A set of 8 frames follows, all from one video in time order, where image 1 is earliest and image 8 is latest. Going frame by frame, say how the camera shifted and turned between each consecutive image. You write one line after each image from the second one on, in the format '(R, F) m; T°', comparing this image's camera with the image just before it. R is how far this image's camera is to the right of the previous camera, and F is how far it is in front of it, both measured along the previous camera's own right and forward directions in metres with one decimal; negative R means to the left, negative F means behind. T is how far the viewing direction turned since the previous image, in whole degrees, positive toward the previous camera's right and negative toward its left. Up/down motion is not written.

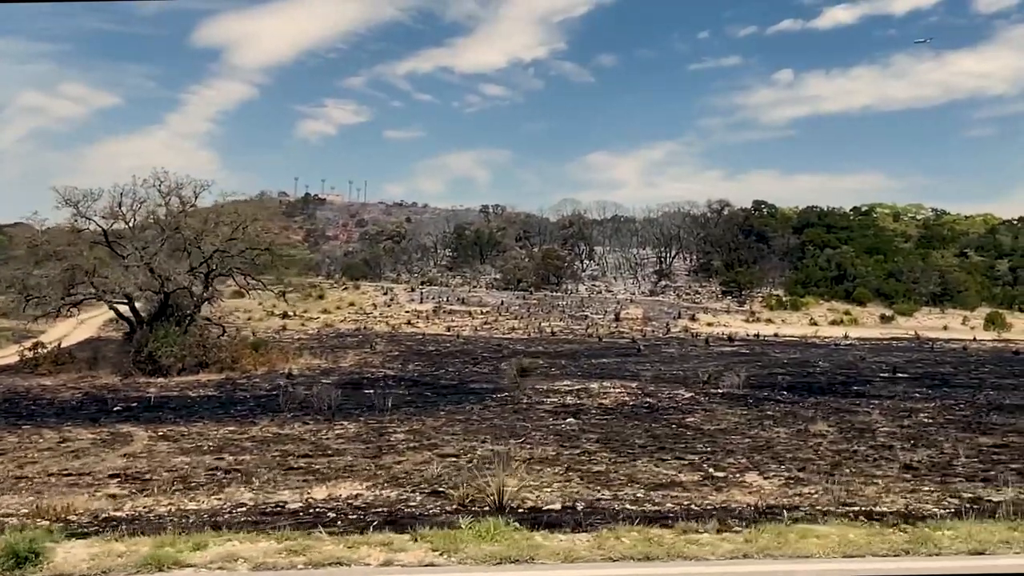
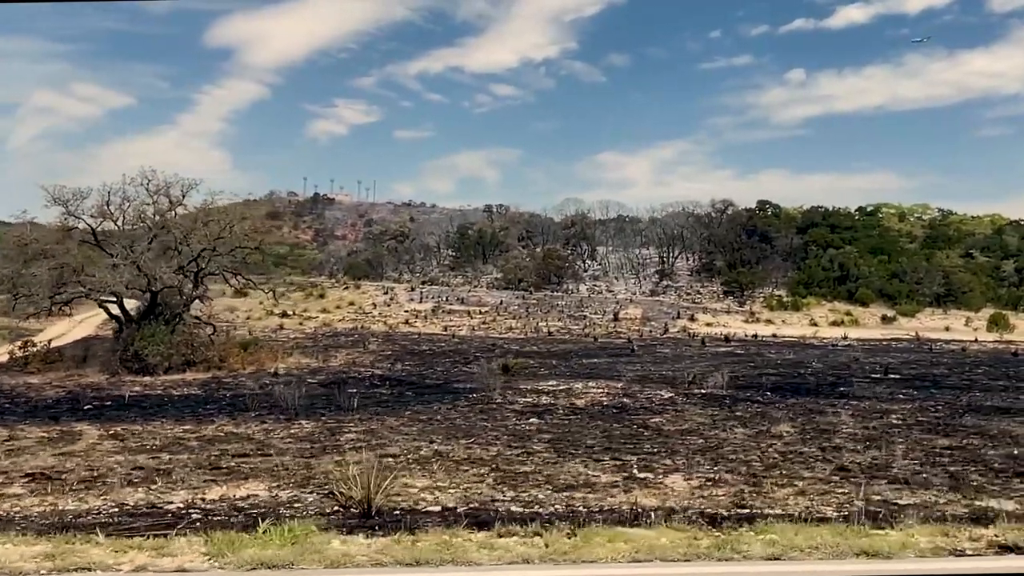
(+0.6, +0.1) m; -1°
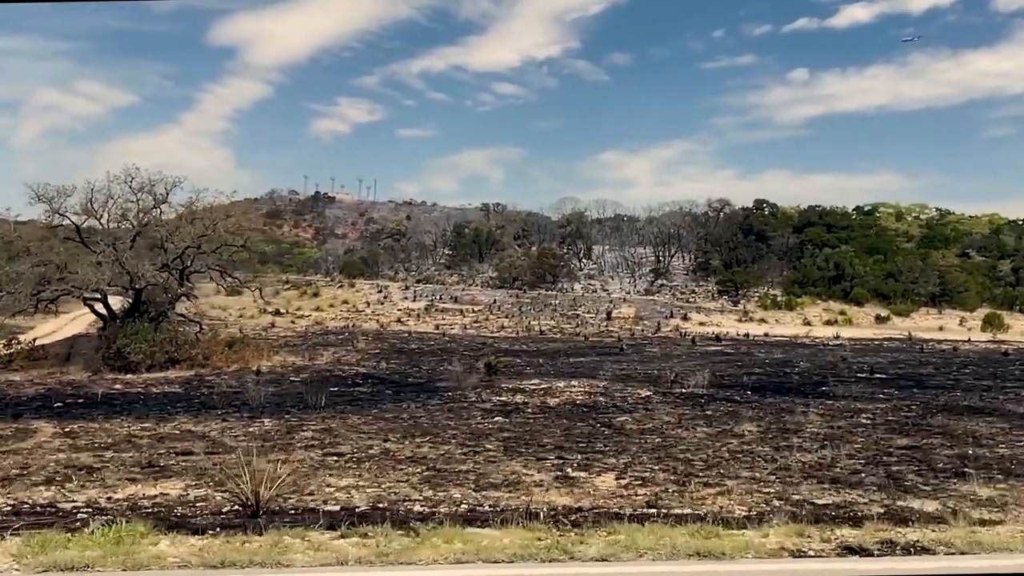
(+0.4, 0.0) m; 0°
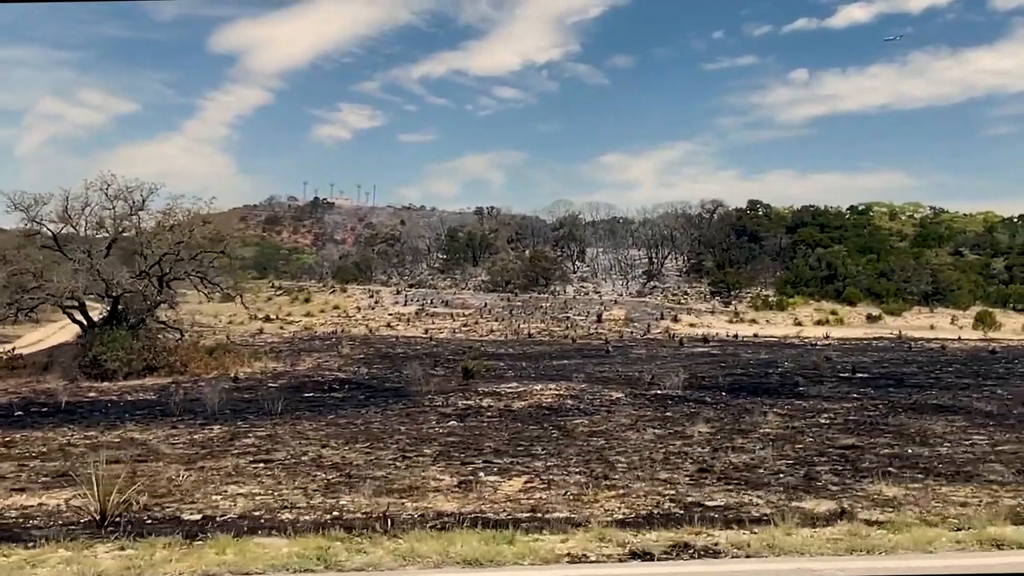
(+0.6, +0.1) m; 0°
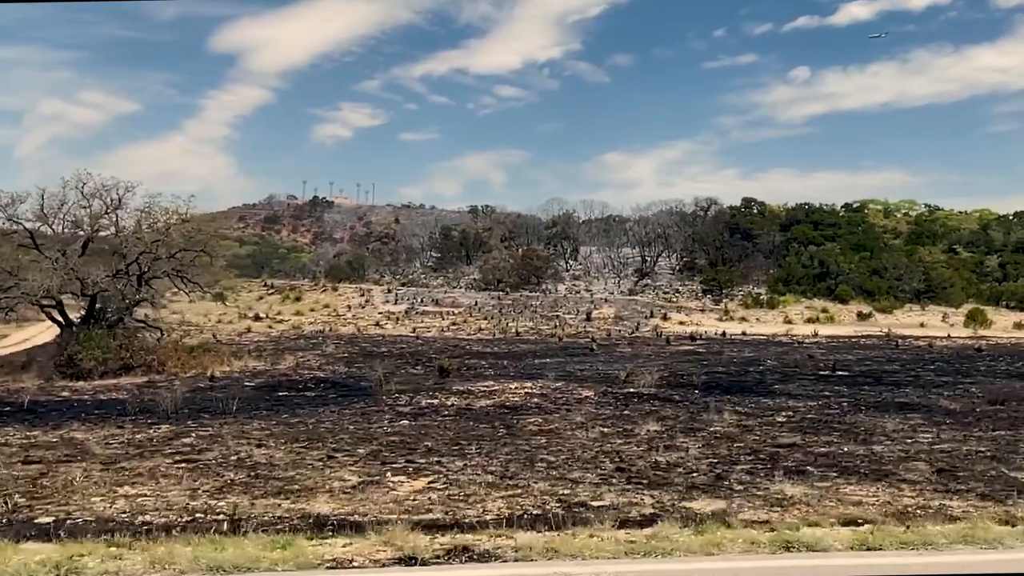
(+0.6, +0.1) m; 0°
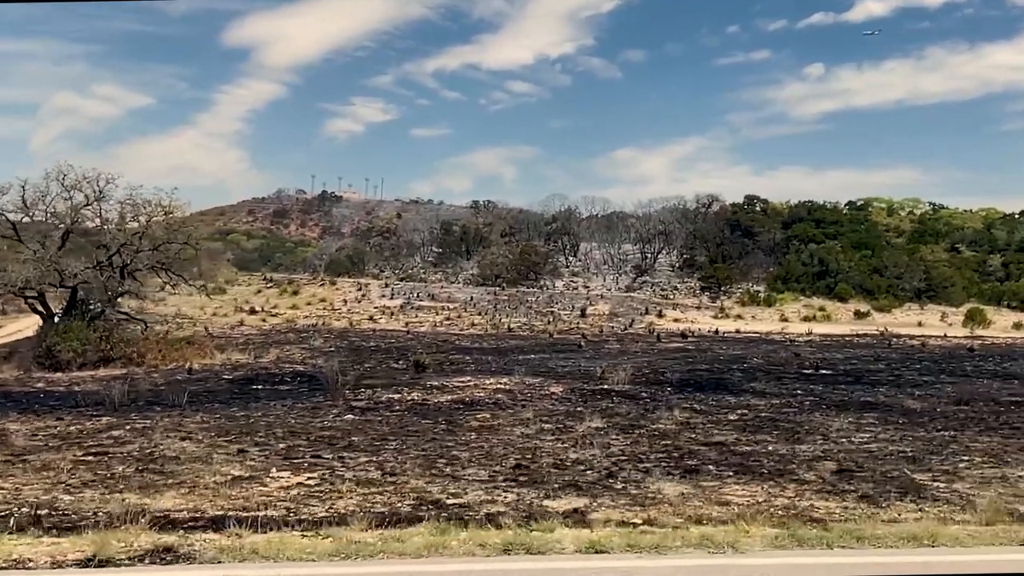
(+0.7, +0.1) m; -1°
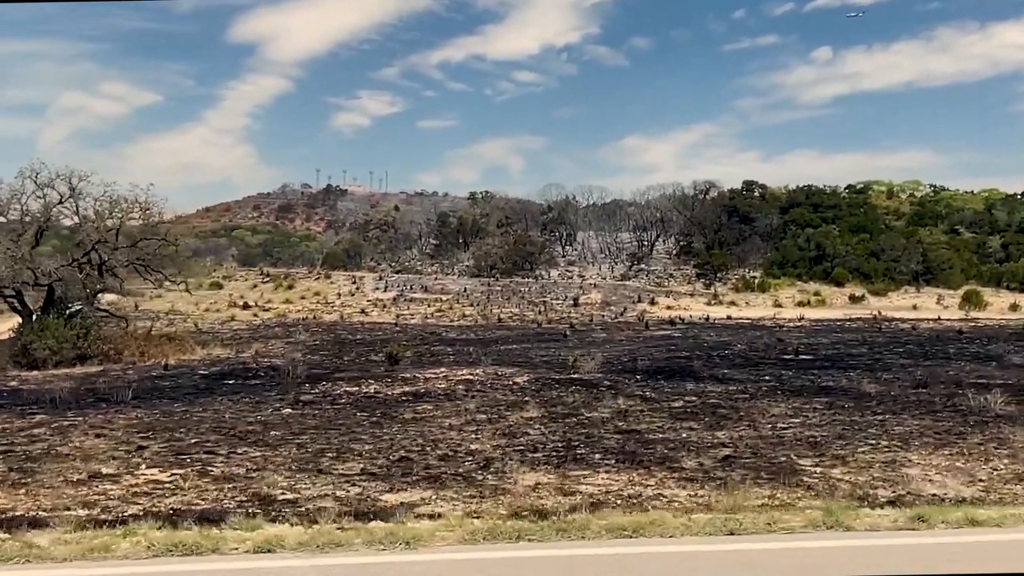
(+0.8, +0.1) m; -1°
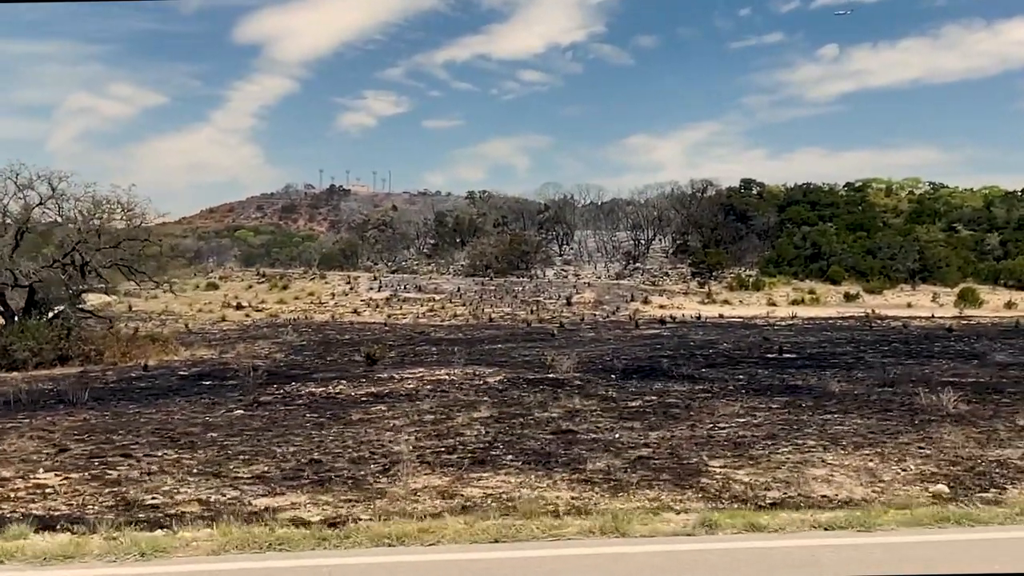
(+0.6, +0.1) m; 0°
